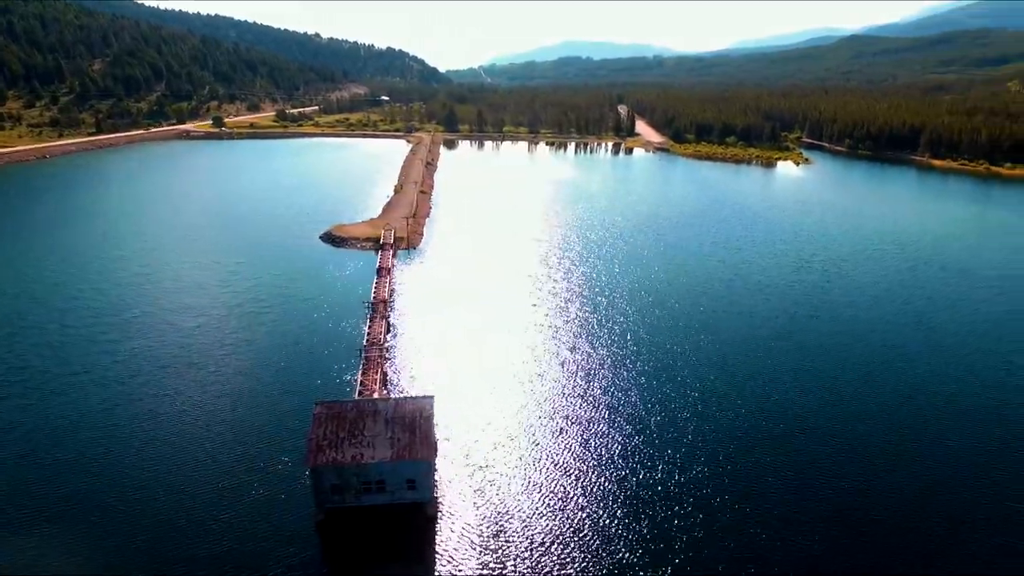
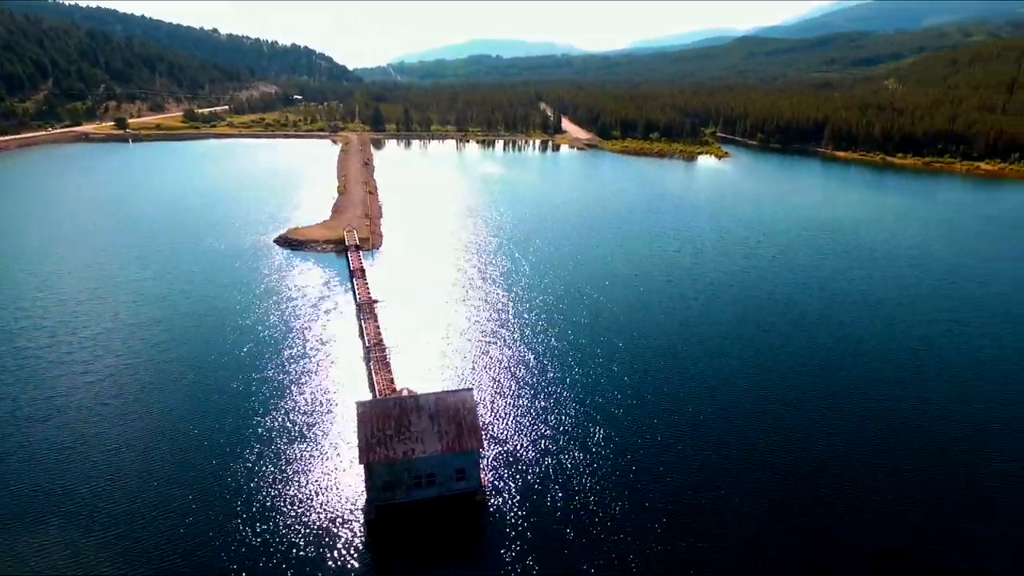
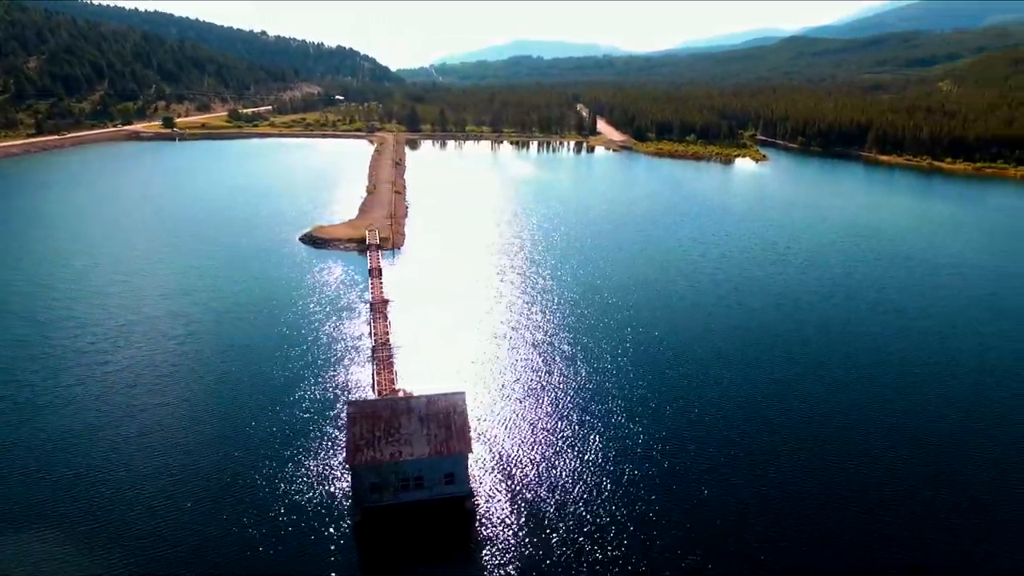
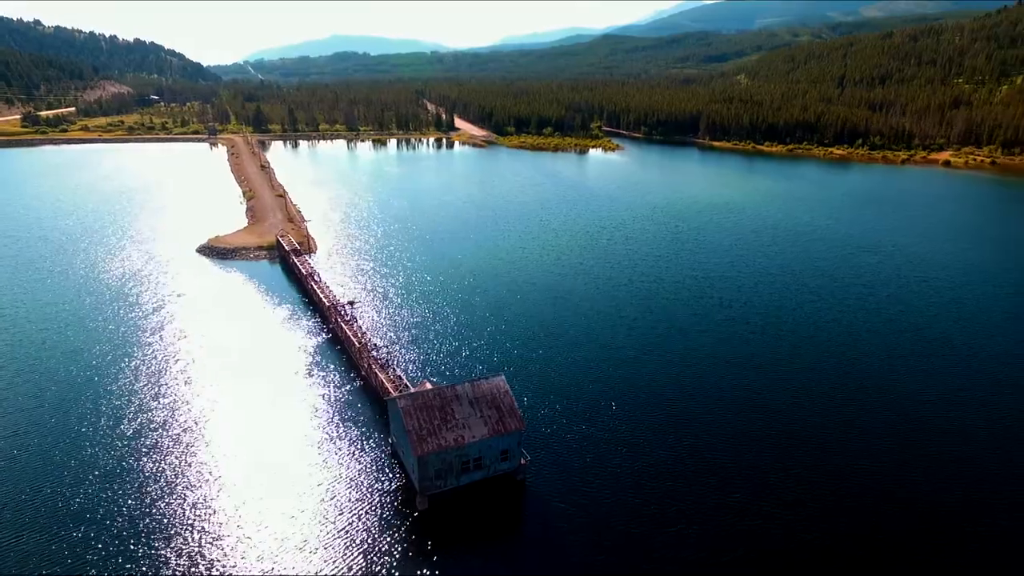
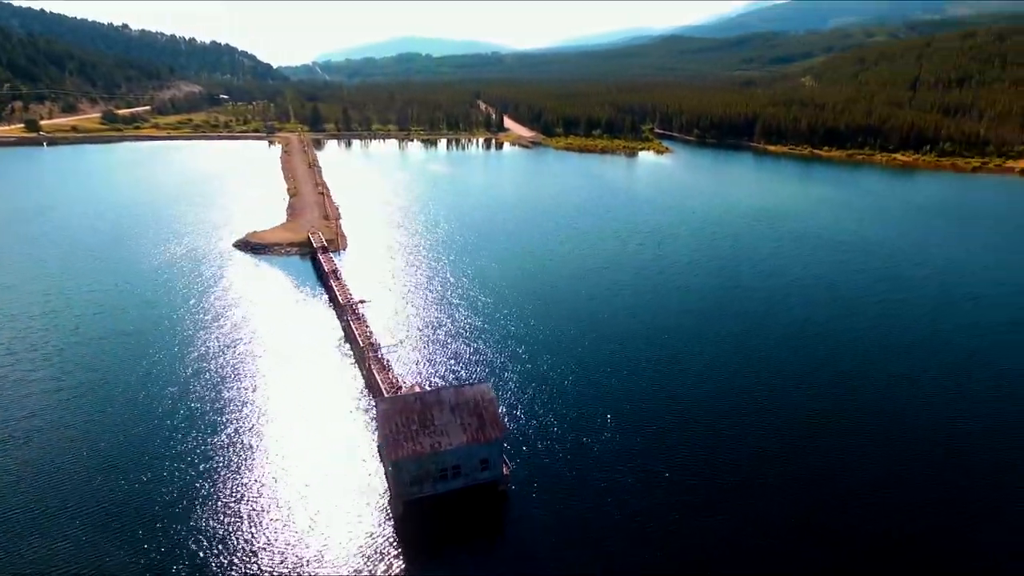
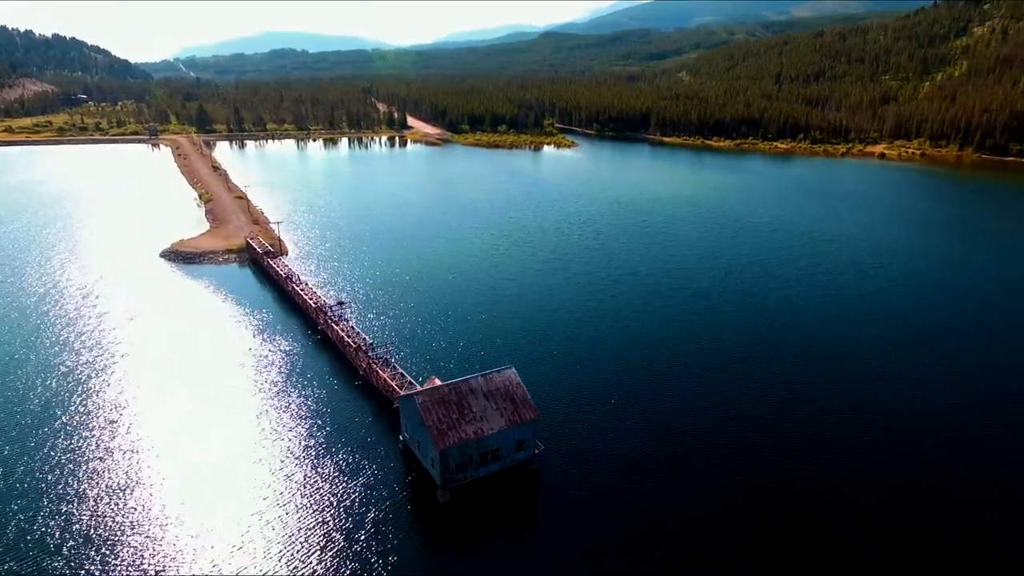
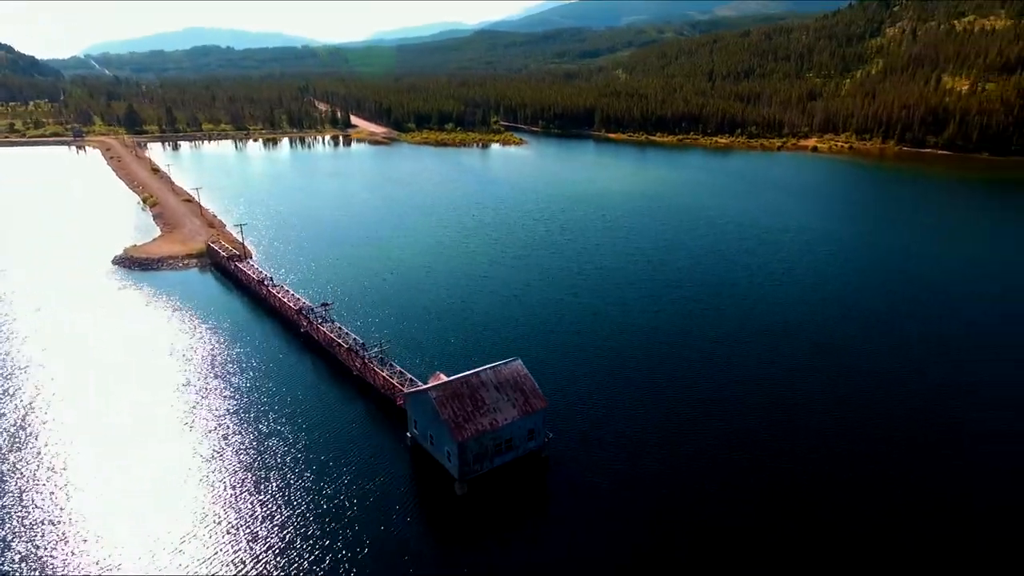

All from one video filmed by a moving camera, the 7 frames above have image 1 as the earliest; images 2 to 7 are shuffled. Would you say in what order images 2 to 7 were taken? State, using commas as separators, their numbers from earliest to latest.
3, 2, 5, 4, 6, 7
